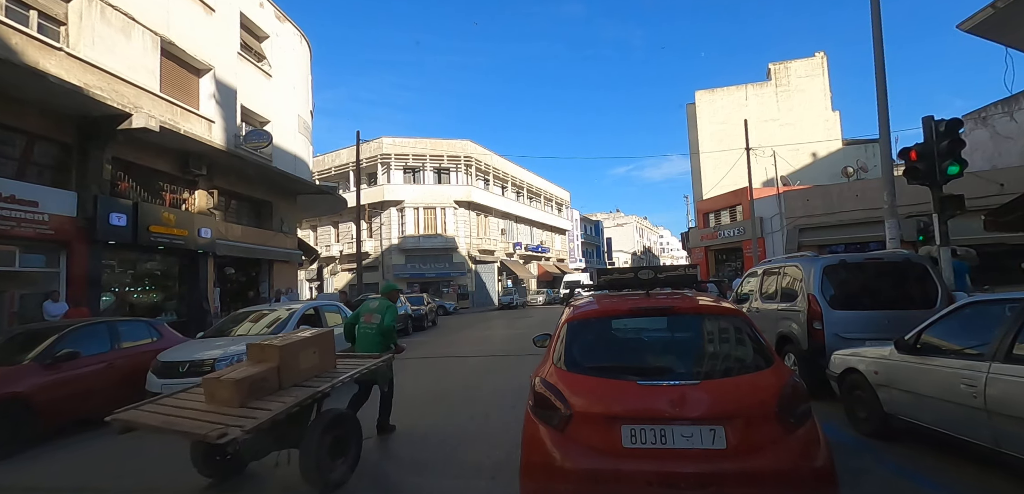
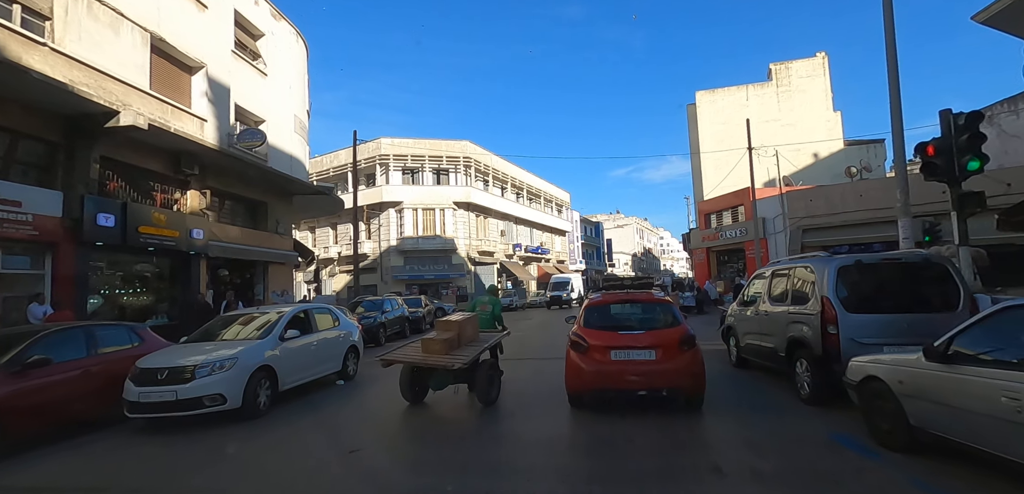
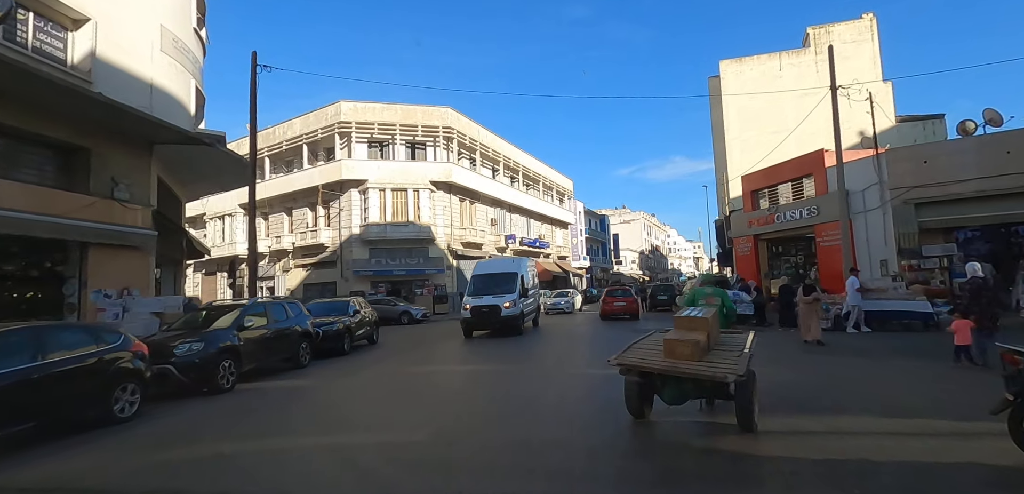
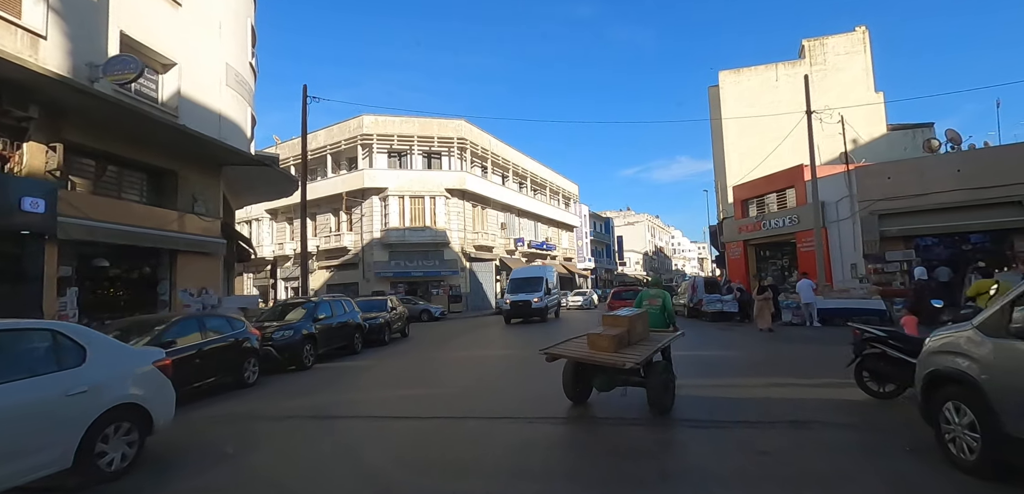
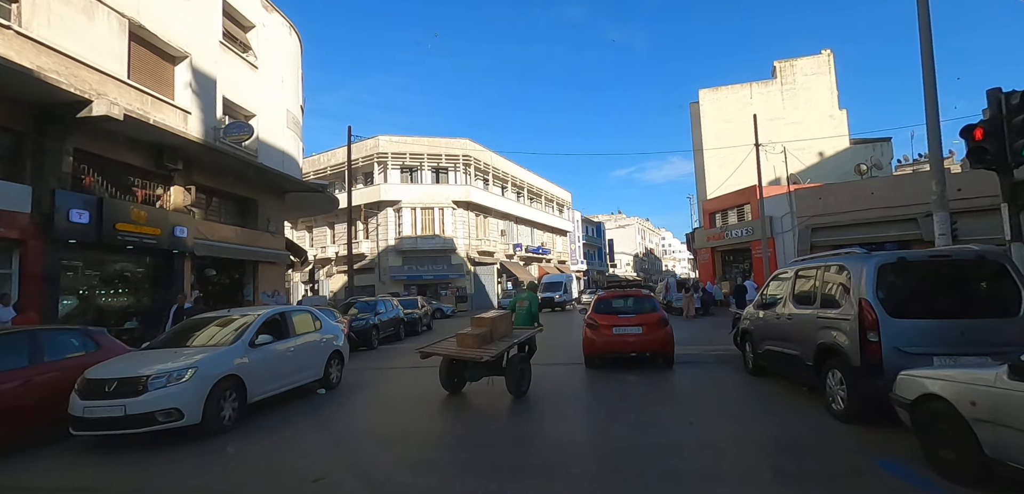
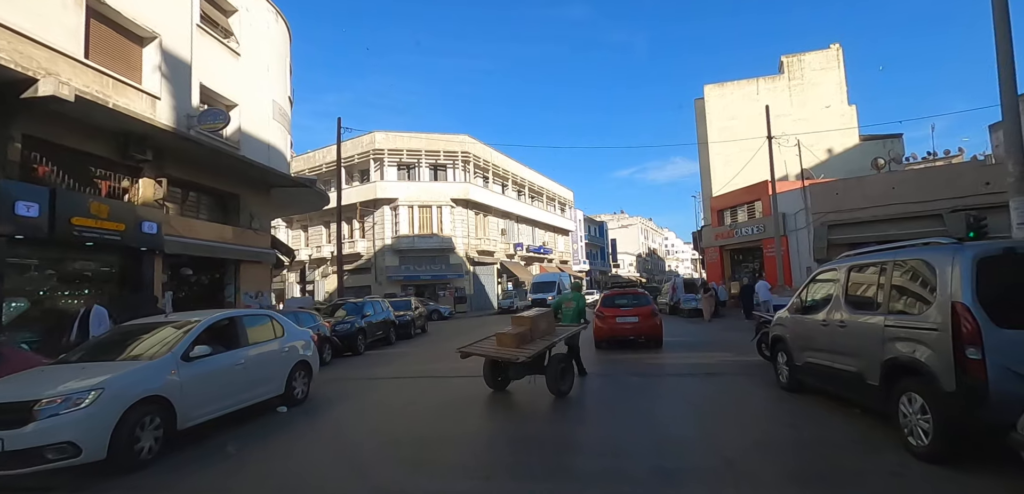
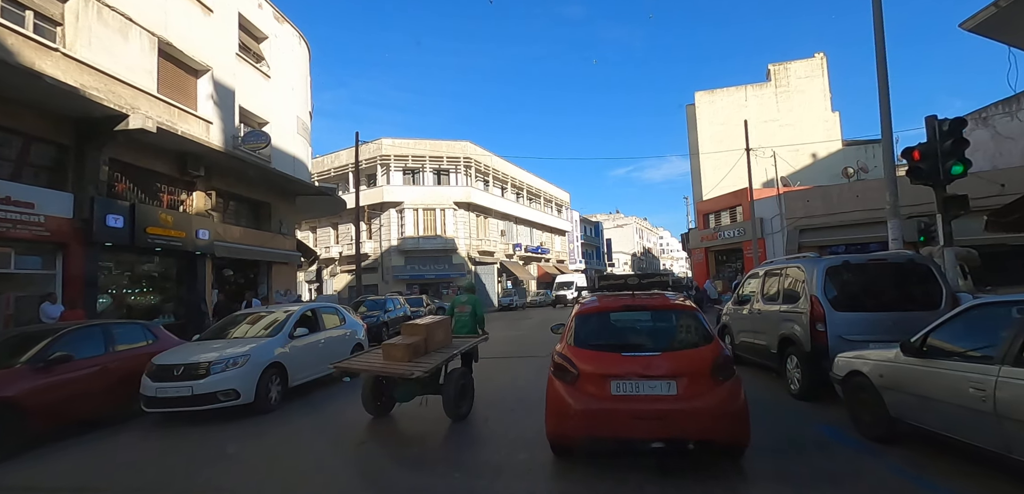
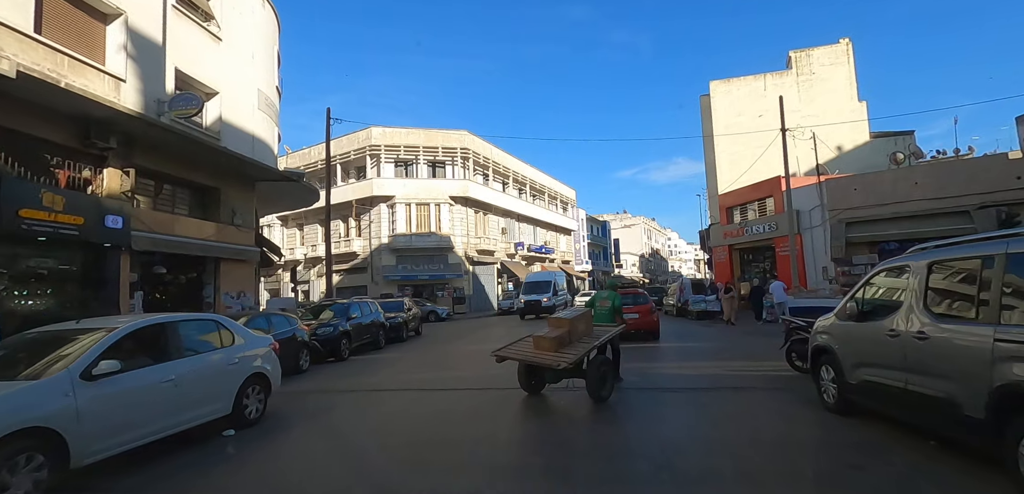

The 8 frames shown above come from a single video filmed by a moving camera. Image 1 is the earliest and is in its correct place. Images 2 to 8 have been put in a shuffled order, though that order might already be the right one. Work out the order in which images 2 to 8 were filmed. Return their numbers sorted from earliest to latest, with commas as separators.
7, 2, 5, 6, 8, 4, 3
